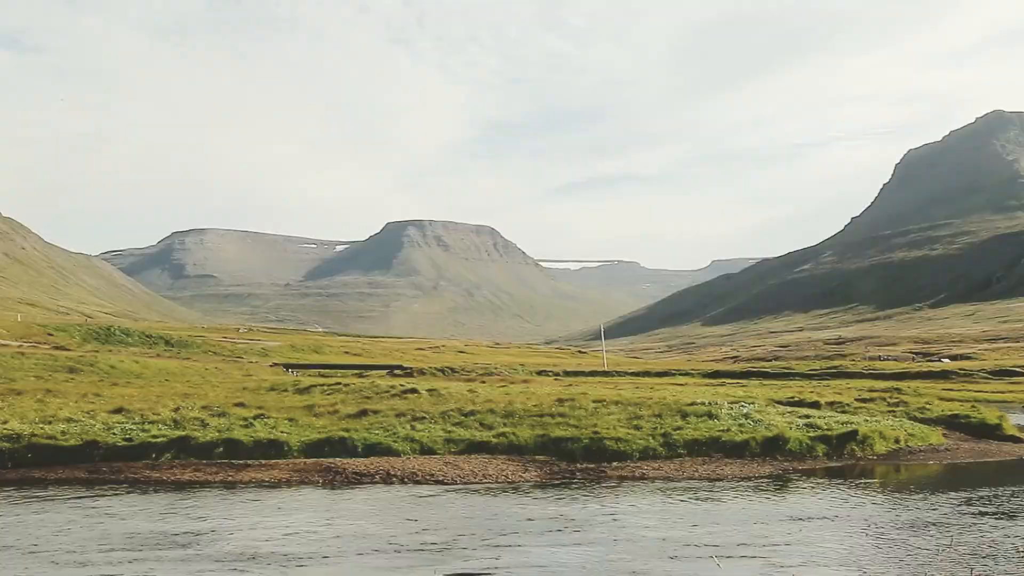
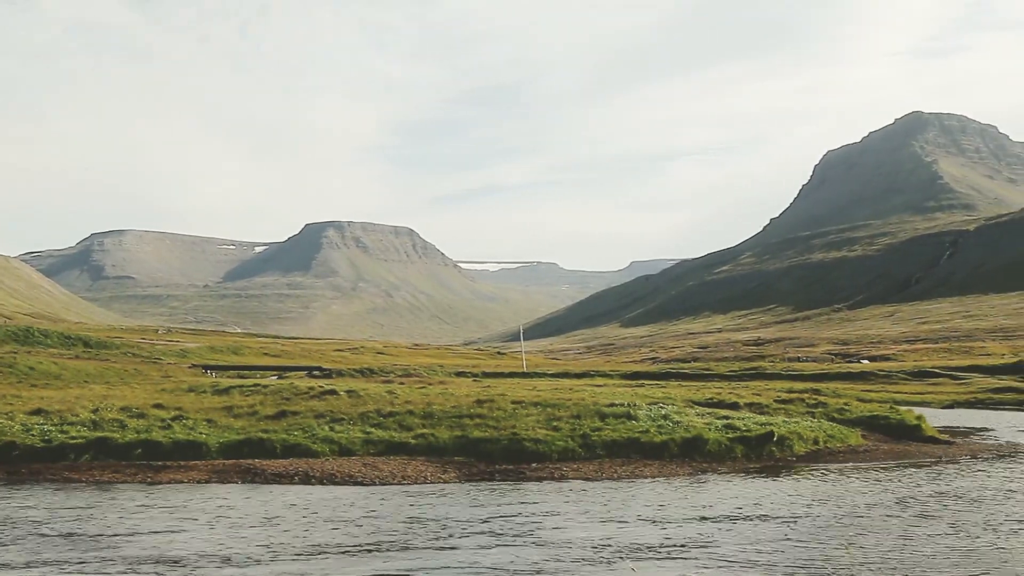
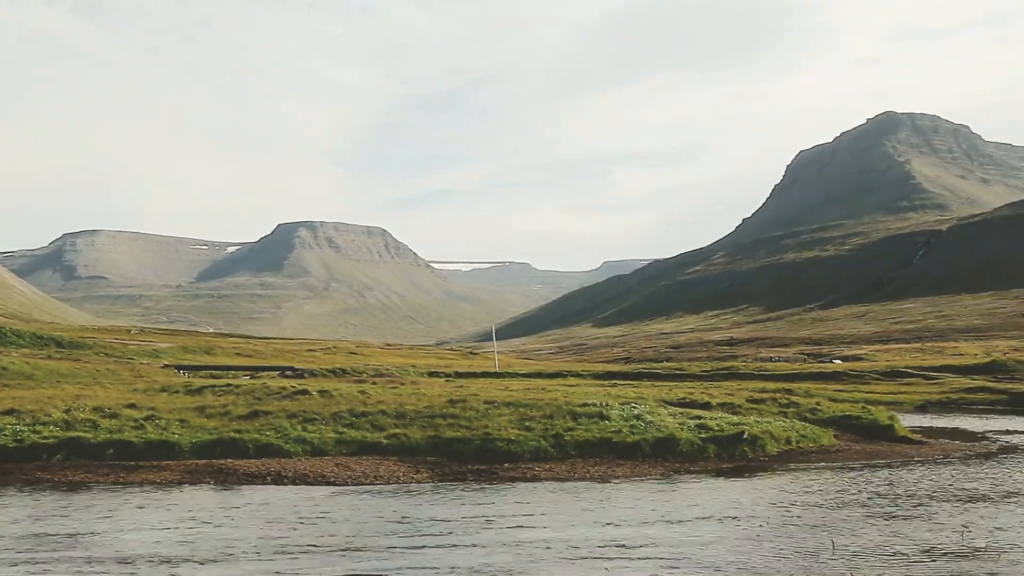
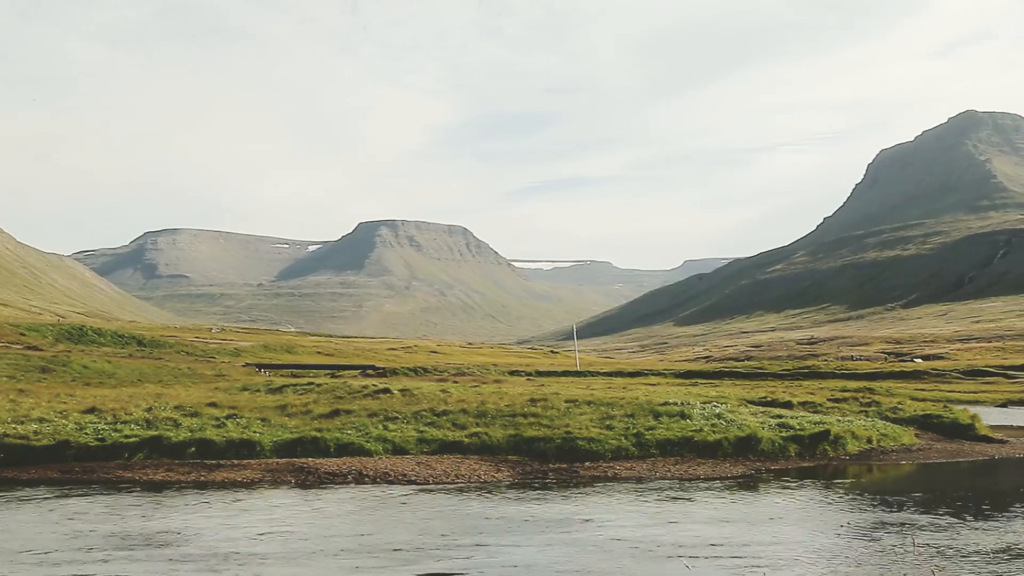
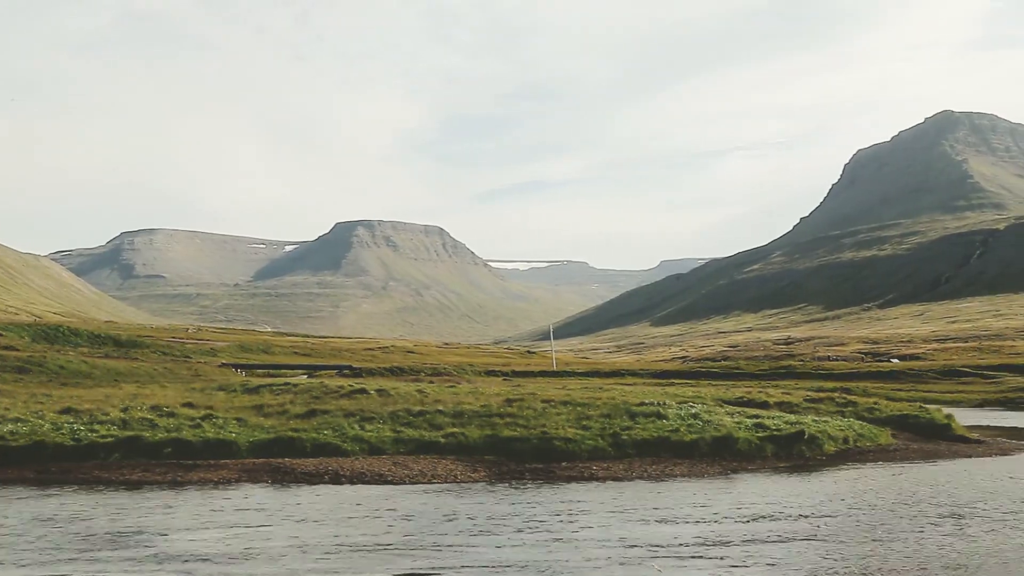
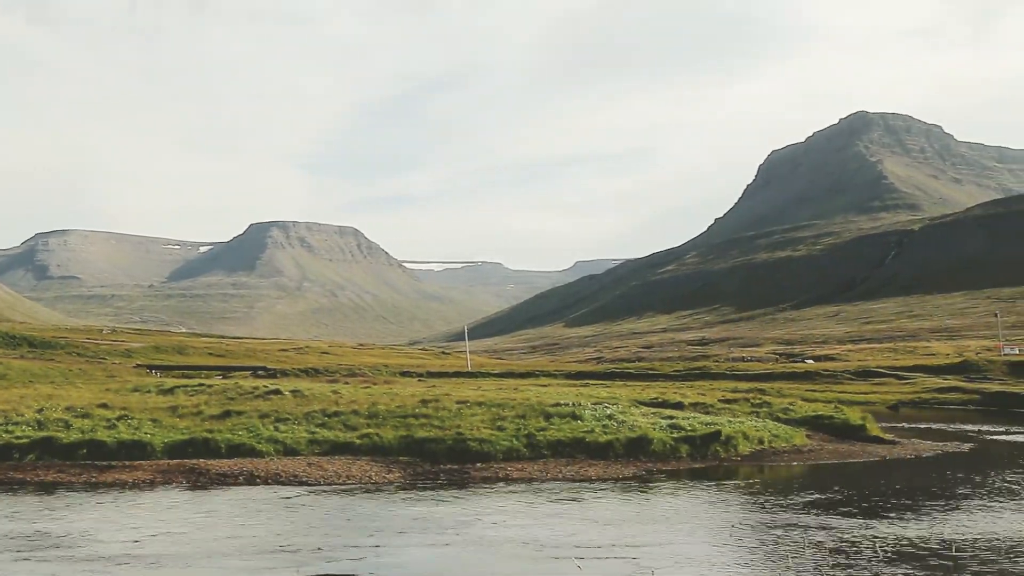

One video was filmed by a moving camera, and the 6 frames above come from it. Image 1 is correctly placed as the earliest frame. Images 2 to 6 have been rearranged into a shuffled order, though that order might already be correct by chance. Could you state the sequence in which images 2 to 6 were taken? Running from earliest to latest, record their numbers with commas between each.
4, 5, 2, 3, 6
